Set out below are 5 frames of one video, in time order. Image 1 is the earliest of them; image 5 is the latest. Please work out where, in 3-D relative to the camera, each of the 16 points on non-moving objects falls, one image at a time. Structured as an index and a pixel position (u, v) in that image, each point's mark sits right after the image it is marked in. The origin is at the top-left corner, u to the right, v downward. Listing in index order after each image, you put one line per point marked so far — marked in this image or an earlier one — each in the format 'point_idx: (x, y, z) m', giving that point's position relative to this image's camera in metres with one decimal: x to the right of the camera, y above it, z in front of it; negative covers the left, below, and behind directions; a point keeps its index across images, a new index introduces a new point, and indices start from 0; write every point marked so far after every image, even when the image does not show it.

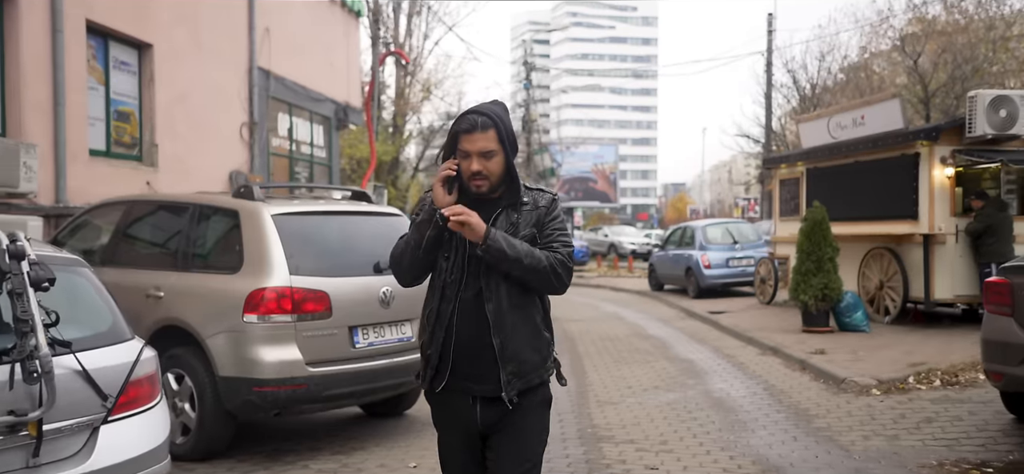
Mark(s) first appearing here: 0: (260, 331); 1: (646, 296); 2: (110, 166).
0: (-1.6, -0.6, +4.5) m
1: (+3.2, -1.4, +17.0) m
2: (-5.4, +0.9, +9.6) m
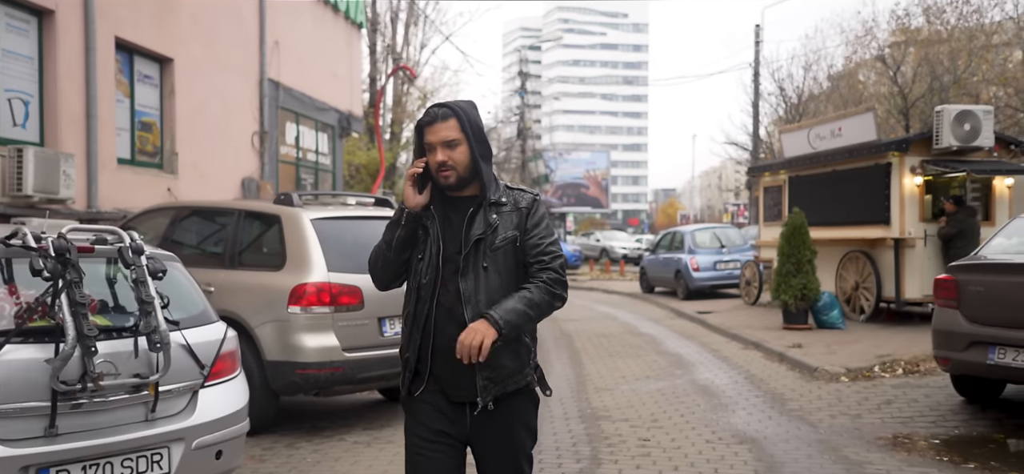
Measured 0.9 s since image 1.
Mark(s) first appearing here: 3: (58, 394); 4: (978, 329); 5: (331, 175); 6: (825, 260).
0: (-1.5, -0.6, +5.2) m
1: (+3.1, -1.5, +17.8) m
2: (-5.4, +0.9, +10.3) m
3: (-1.9, -0.6, +3.0) m
4: (+3.5, -0.7, +5.4) m
5: (-4.5, +1.5, +17.7) m
6: (+5.2, -0.4, +11.8) m
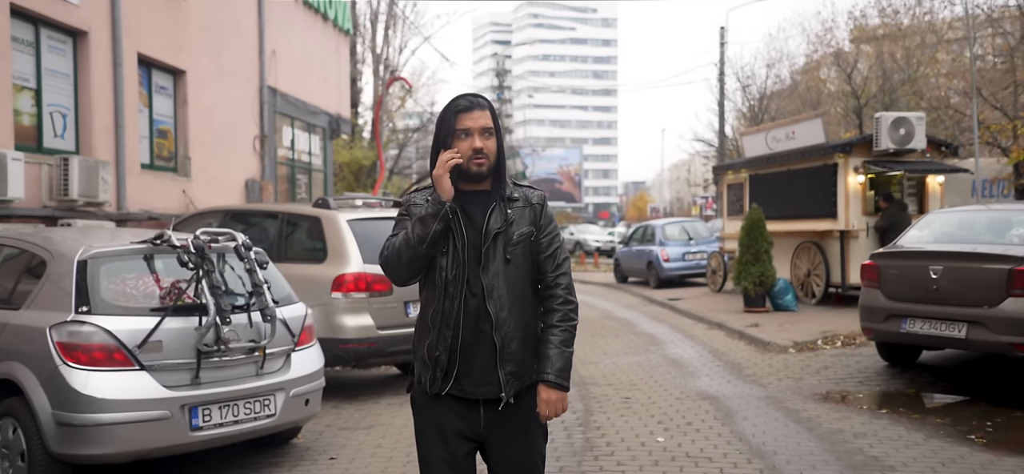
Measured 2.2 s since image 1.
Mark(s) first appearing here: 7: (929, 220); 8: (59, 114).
0: (-1.5, -0.6, +6.2) m
1: (+2.7, -1.3, +19.0) m
2: (-5.6, +0.9, +11.1) m
3: (-1.7, -0.7, +4.0) m
4: (+3.5, -0.6, +6.6) m
5: (-5.0, +1.6, +18.7) m
6: (+4.9, -0.2, +13.1) m
7: (+4.4, +0.2, +7.5) m
8: (-5.9, +1.6, +9.4) m
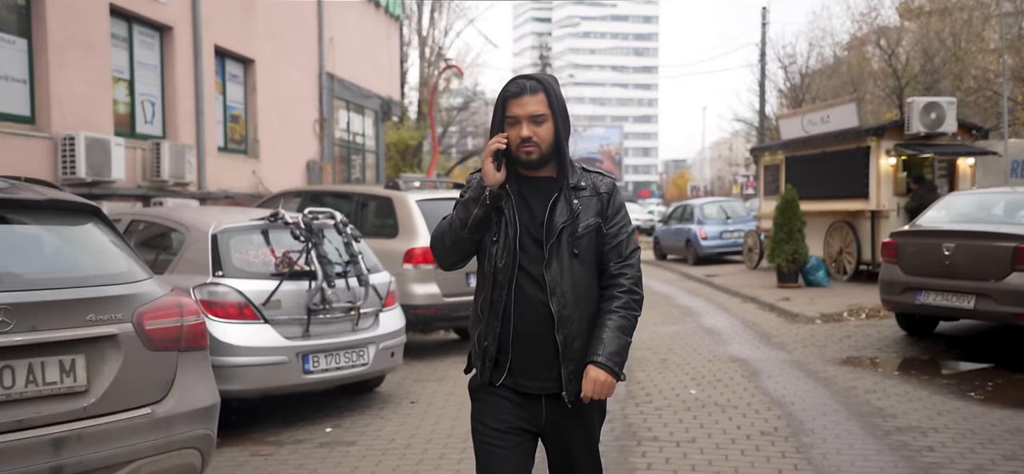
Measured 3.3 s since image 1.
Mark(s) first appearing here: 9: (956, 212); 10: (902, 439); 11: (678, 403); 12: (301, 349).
0: (-1.0, -0.4, +7.1) m
1: (+3.8, -0.8, +19.6) m
2: (-4.8, +1.3, +12.2) m
3: (-1.4, -0.5, +4.9) m
4: (+4.0, -0.4, +7.2) m
5: (-3.8, +2.2, +19.6) m
6: (+5.8, +0.2, +13.6) m
7: (+4.9, +0.4, +8.1) m
8: (-5.3, +1.9, +10.4) m
9: (+4.8, +0.3, +7.7) m
10: (+2.5, -1.3, +4.5) m
11: (+1.3, -1.3, +5.6) m
12: (-1.4, -0.8, +4.8) m
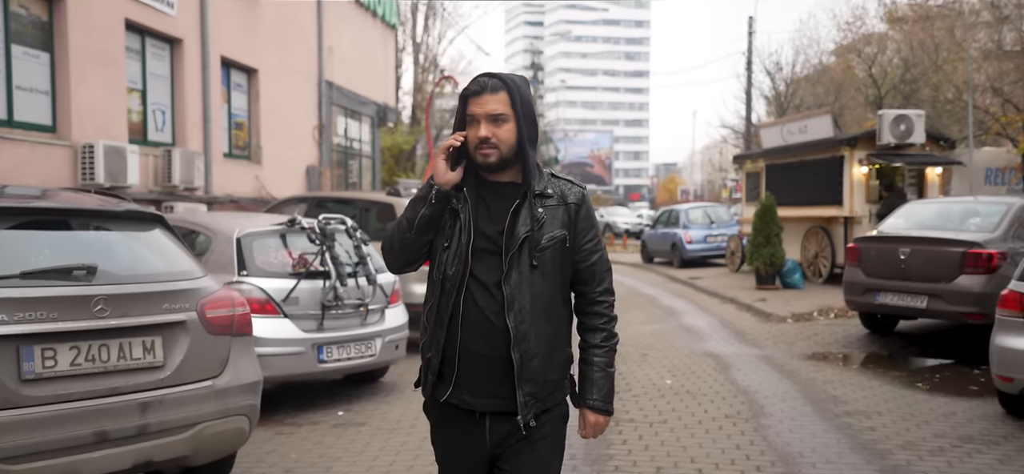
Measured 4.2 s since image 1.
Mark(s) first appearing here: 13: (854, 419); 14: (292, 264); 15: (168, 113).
0: (-1.1, -0.4, +7.7) m
1: (+3.6, -0.9, +20.3) m
2: (-4.9, +1.3, +12.7) m
3: (-1.4, -0.5, +5.5) m
4: (+4.0, -0.5, +7.9) m
5: (-4.0, +2.2, +20.2) m
6: (+5.6, +0.1, +14.3) m
7: (+4.8, +0.3, +8.7) m
8: (-5.4, +1.9, +10.9) m
9: (+4.7, +0.2, +8.4) m
10: (+2.4, -1.3, +5.1) m
11: (+1.2, -1.3, +6.2) m
12: (-1.5, -0.8, +5.4) m
13: (+2.5, -1.3, +5.2) m
14: (-1.7, -0.2, +5.6) m
15: (-5.4, +1.9, +11.1) m
